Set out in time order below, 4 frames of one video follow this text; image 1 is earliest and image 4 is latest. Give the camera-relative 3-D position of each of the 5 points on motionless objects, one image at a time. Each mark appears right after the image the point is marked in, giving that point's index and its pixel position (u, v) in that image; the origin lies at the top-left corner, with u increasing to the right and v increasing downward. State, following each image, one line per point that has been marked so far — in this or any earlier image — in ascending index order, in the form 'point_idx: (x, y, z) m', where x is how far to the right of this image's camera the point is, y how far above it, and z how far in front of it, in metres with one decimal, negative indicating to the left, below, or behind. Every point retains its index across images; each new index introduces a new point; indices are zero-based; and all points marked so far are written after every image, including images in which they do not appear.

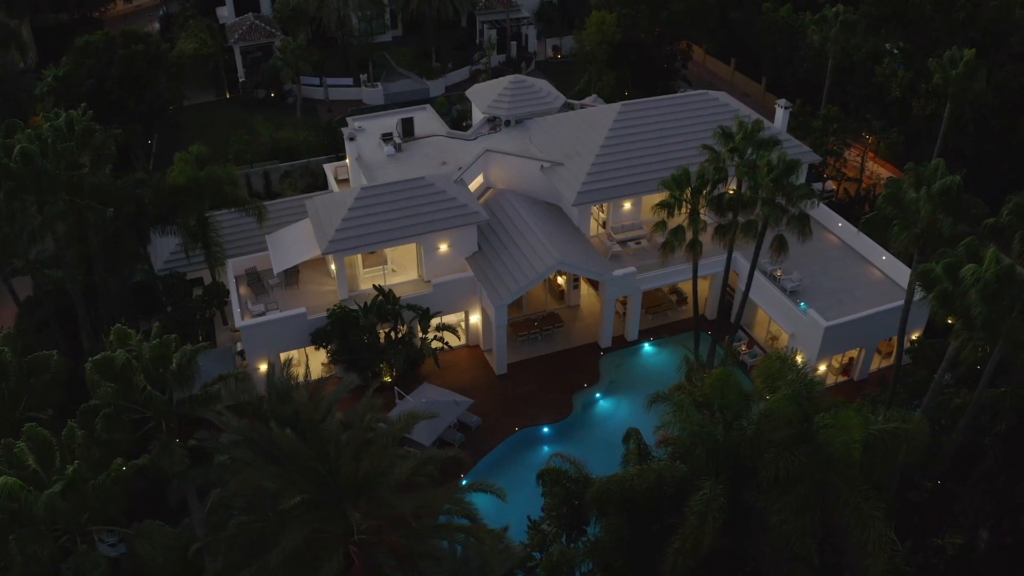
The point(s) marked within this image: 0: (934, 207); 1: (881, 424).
0: (+9.8, +1.9, +18.5) m
1: (+8.0, -3.0, +17.3) m
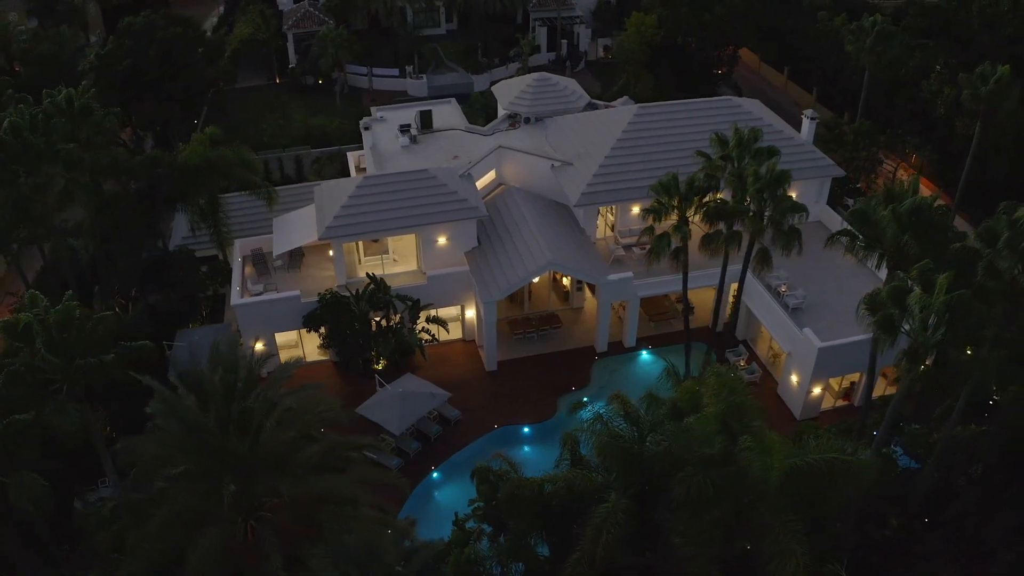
0: (+8.5, +1.3, +17.5) m
1: (+6.4, -3.4, +16.5) m
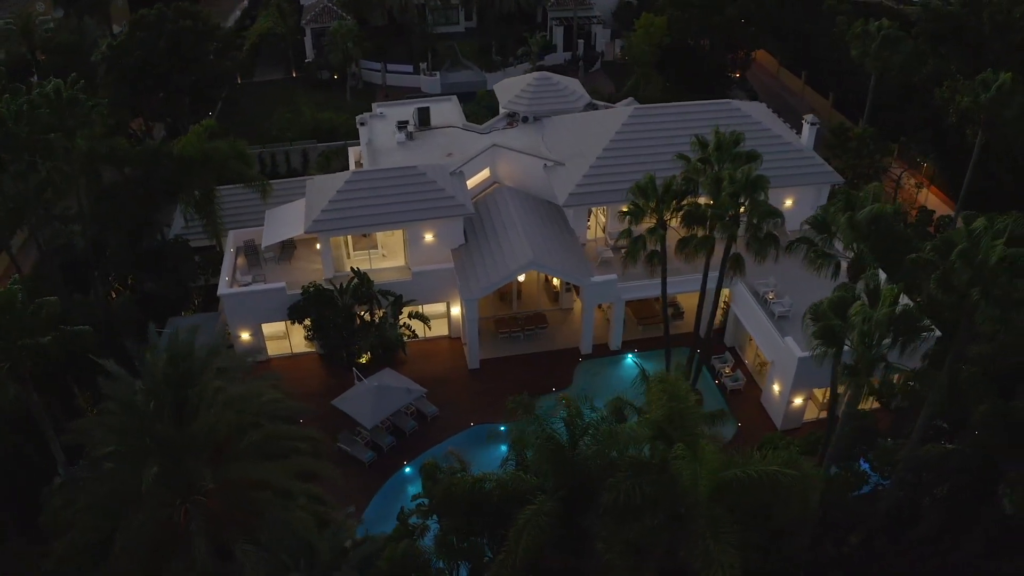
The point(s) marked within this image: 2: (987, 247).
0: (+7.4, +1.1, +17.1) m
1: (+5.0, -3.6, +16.2) m
2: (+9.0, +0.8, +15.0) m
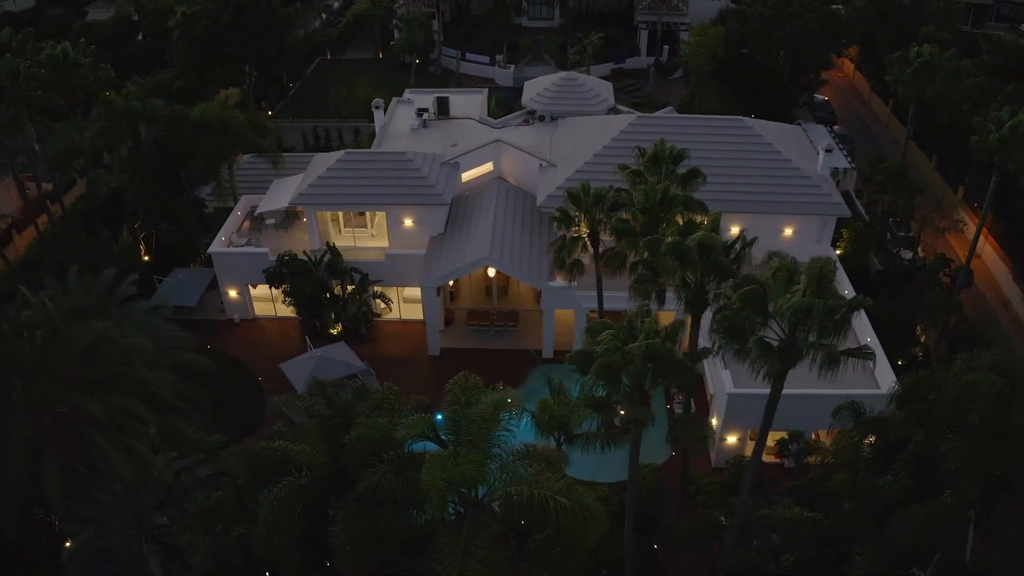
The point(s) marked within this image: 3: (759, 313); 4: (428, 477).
0: (+3.7, +0.4, +16.2) m
1: (+0.6, -3.9, +15.8) m
2: (+4.8, -0.1, +13.9) m
3: (+4.5, -0.5, +13.9) m
4: (-1.4, -3.6, +15.0) m
